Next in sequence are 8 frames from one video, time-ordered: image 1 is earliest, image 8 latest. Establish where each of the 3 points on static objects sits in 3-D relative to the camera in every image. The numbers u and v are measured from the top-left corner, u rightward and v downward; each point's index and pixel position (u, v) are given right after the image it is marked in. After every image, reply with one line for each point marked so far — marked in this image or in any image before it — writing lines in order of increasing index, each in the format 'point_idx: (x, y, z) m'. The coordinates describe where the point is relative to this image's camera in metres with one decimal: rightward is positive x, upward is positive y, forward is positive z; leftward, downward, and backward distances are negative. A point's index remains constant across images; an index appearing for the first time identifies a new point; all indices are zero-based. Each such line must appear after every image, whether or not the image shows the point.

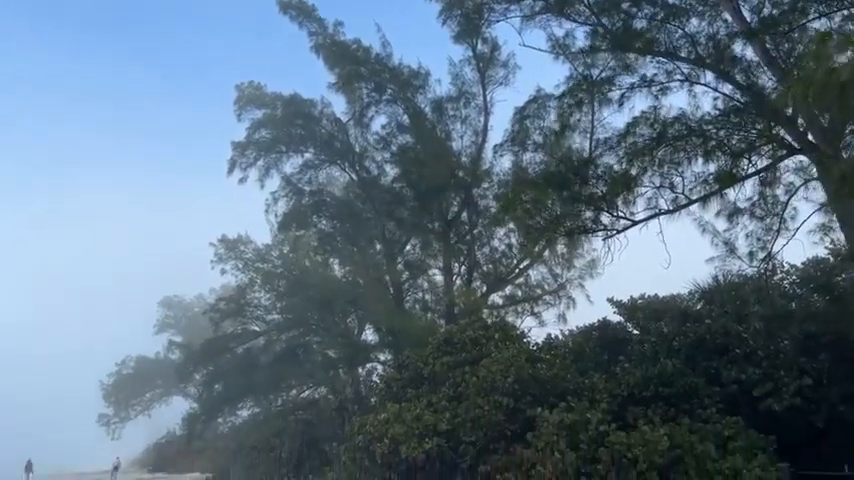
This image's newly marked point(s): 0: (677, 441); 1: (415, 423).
0: (+3.2, -2.6, +11.7) m
1: (-0.2, -2.7, +13.5) m
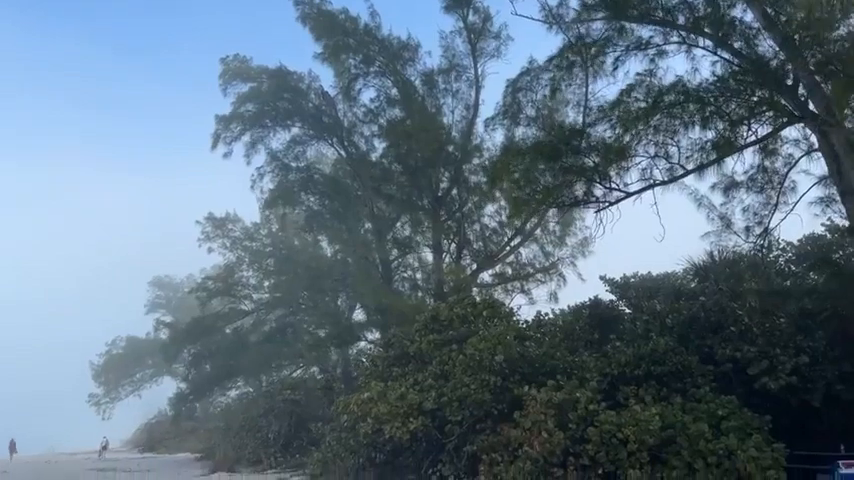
0: (+3.0, -2.2, +11.3) m
1: (-0.4, -2.3, +13.1) m
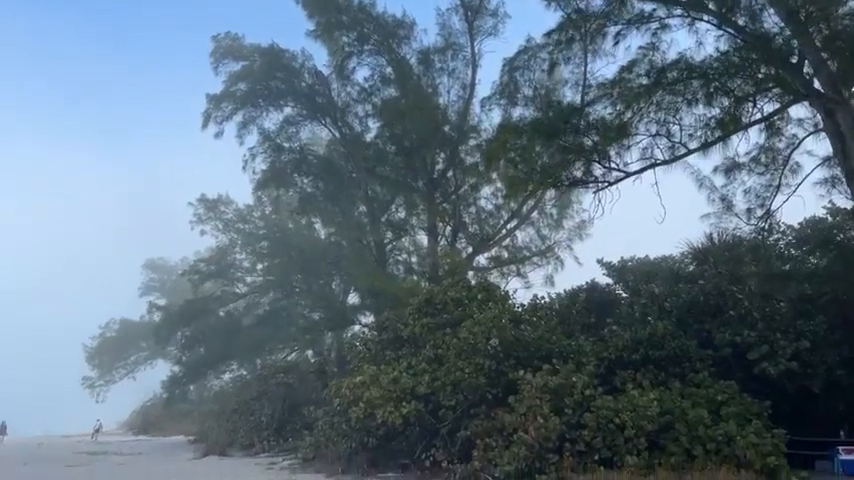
0: (+2.9, -2.0, +11.1) m
1: (-0.5, -2.1, +12.8) m
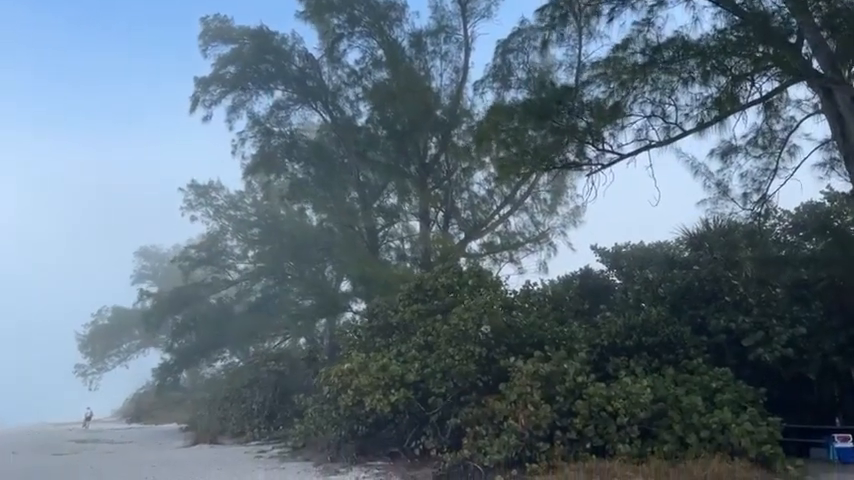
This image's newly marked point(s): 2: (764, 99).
0: (+2.8, -1.8, +10.9) m
1: (-0.6, -1.8, +12.6) m
2: (+4.0, +1.7, +10.8) m
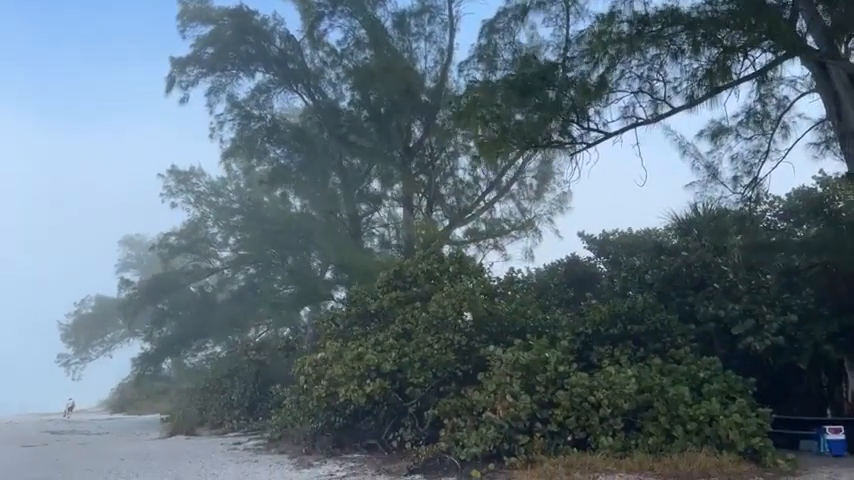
0: (+2.5, -1.6, +10.5) m
1: (-0.9, -1.6, +12.1) m
2: (+3.7, +1.9, +10.4) m
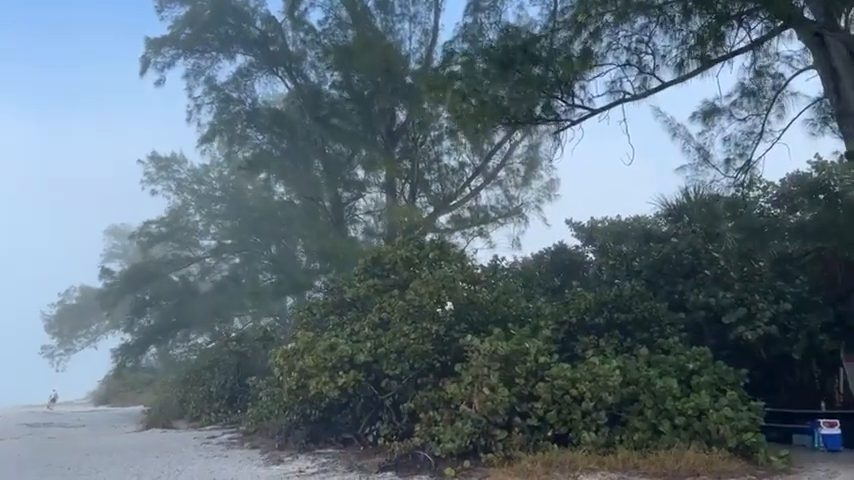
0: (+2.2, -1.5, +9.9) m
1: (-1.2, -1.4, +11.6) m
2: (+3.4, +2.0, +9.8) m
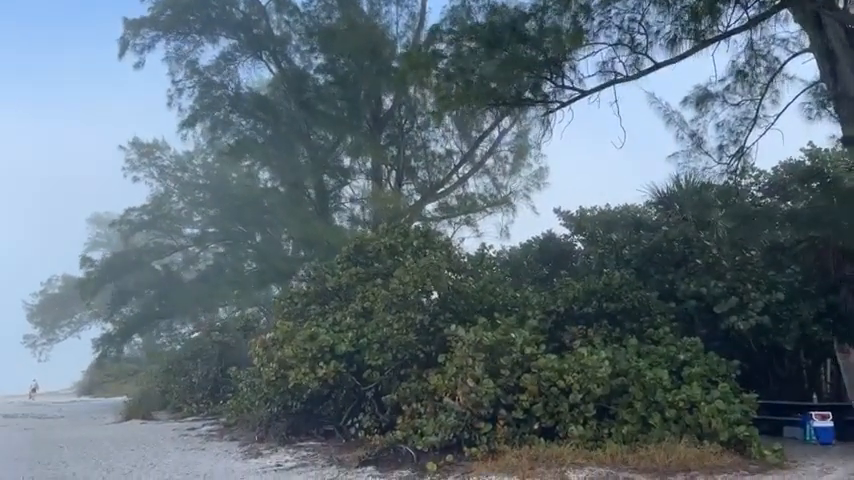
0: (+2.1, -1.3, +9.7) m
1: (-1.4, -1.3, +11.2) m
2: (+3.2, +2.2, +9.5) m
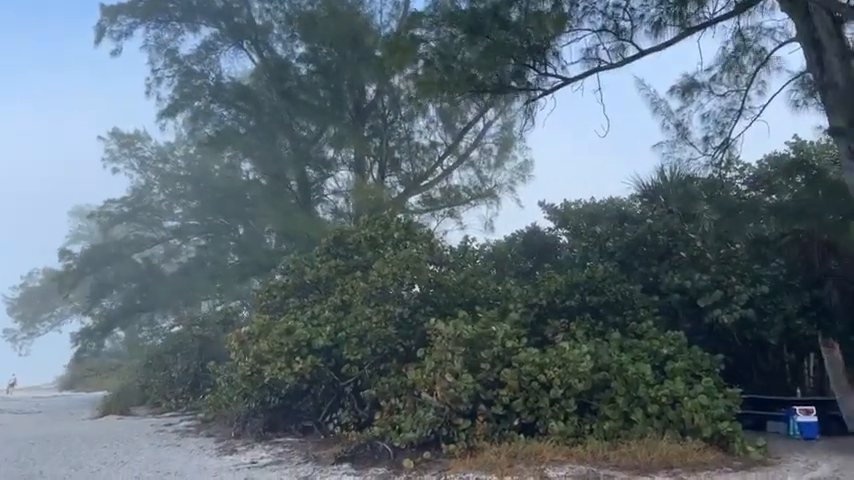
0: (+1.8, -1.3, +9.5) m
1: (-1.7, -1.2, +11.0) m
2: (+3.0, +2.2, +9.3) m
